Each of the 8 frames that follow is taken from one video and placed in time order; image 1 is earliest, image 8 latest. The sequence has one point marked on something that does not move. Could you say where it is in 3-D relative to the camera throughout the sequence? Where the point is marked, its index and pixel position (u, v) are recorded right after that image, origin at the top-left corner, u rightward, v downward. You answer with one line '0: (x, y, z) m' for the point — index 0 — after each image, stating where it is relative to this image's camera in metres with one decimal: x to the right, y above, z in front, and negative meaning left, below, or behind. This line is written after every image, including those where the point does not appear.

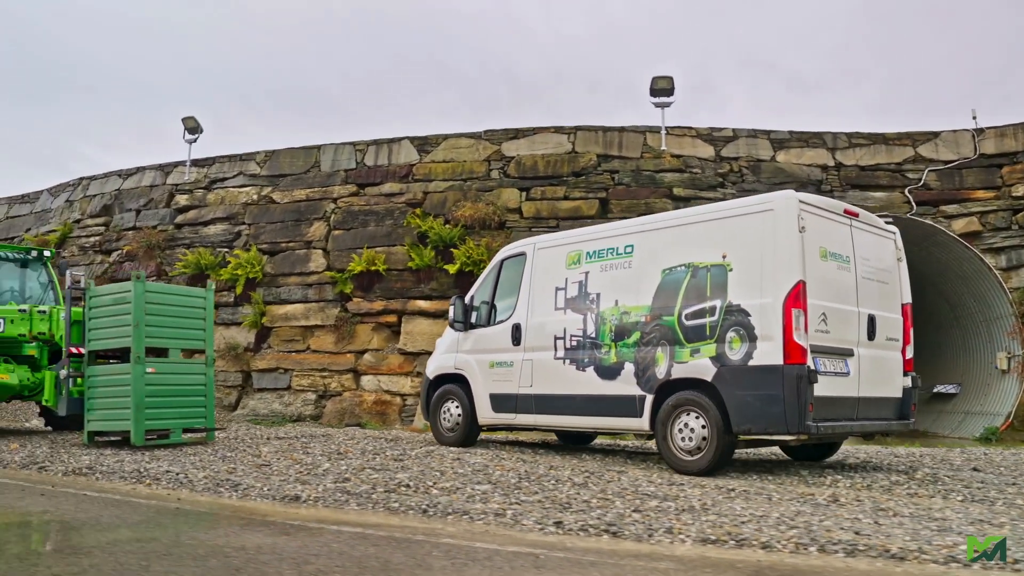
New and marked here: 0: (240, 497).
0: (-1.9, -1.5, +6.1) m
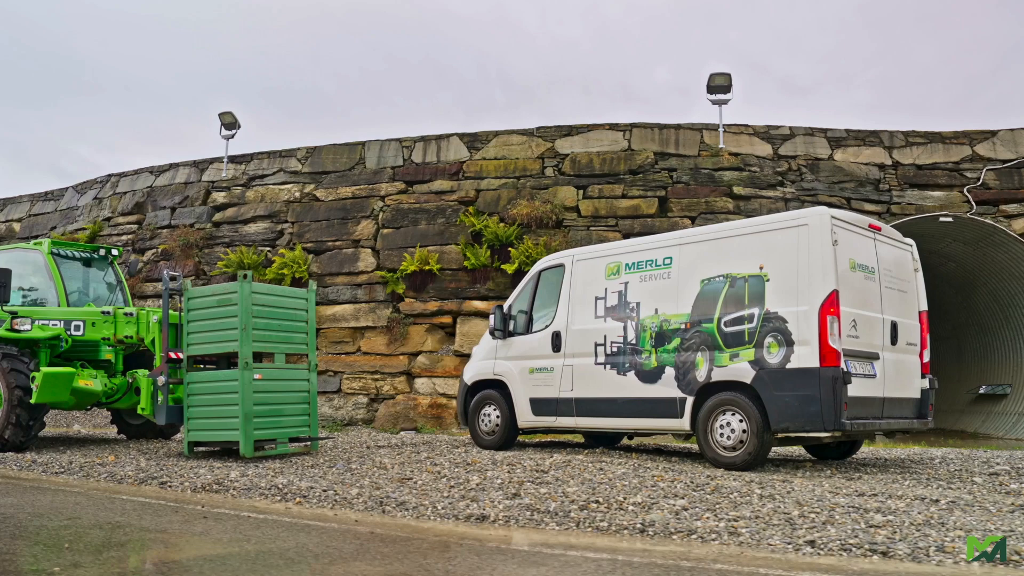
0: (-0.6, -1.5, +5.6) m
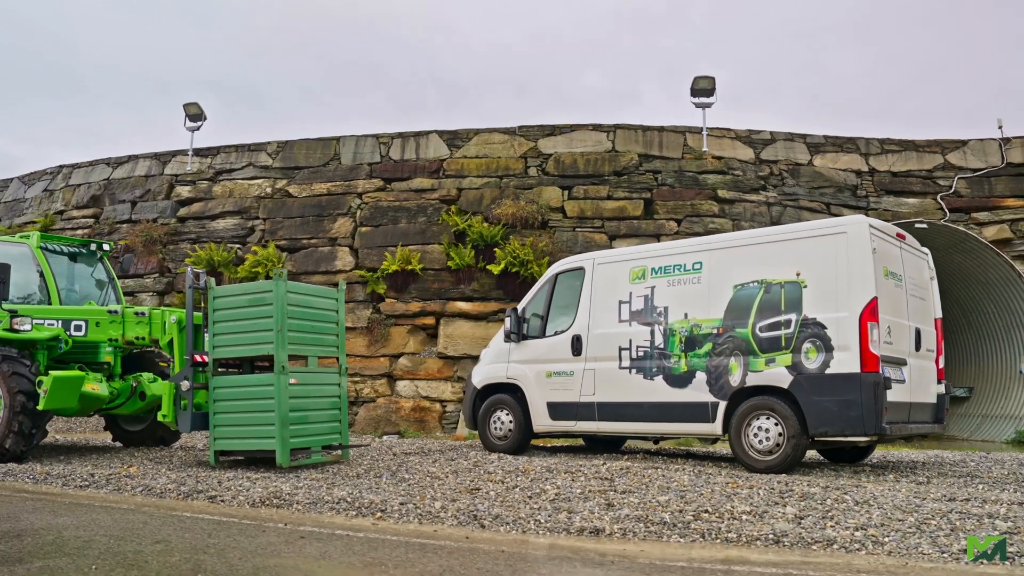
0: (+0.1, -1.5, +5.3) m
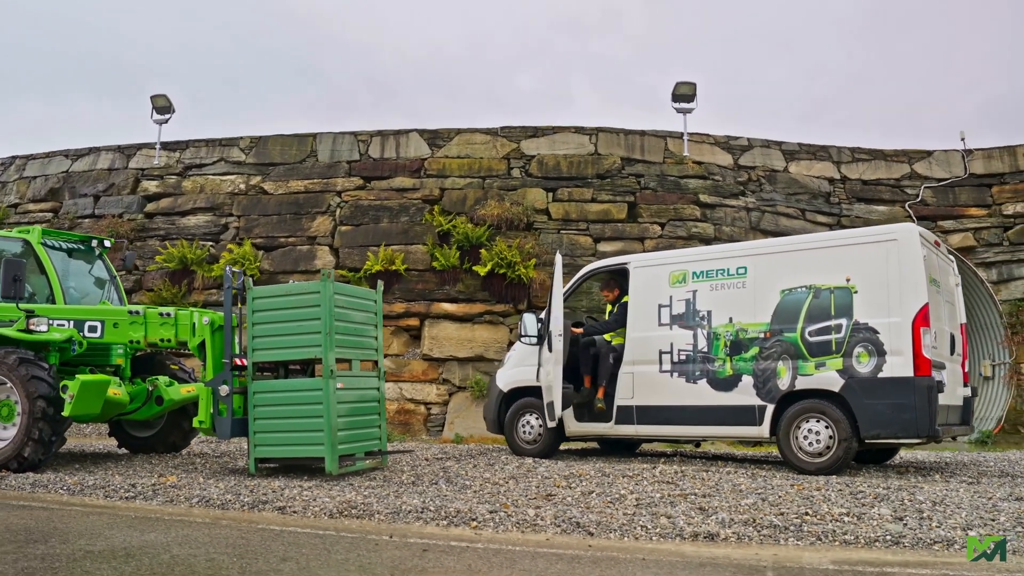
0: (+0.8, -1.5, +5.3) m
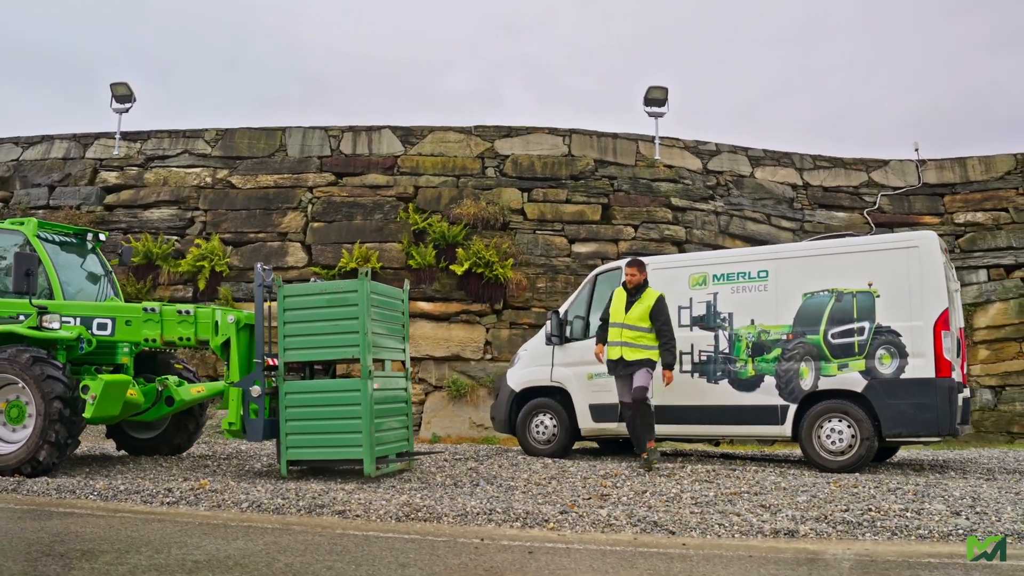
0: (+1.3, -1.5, +5.4) m
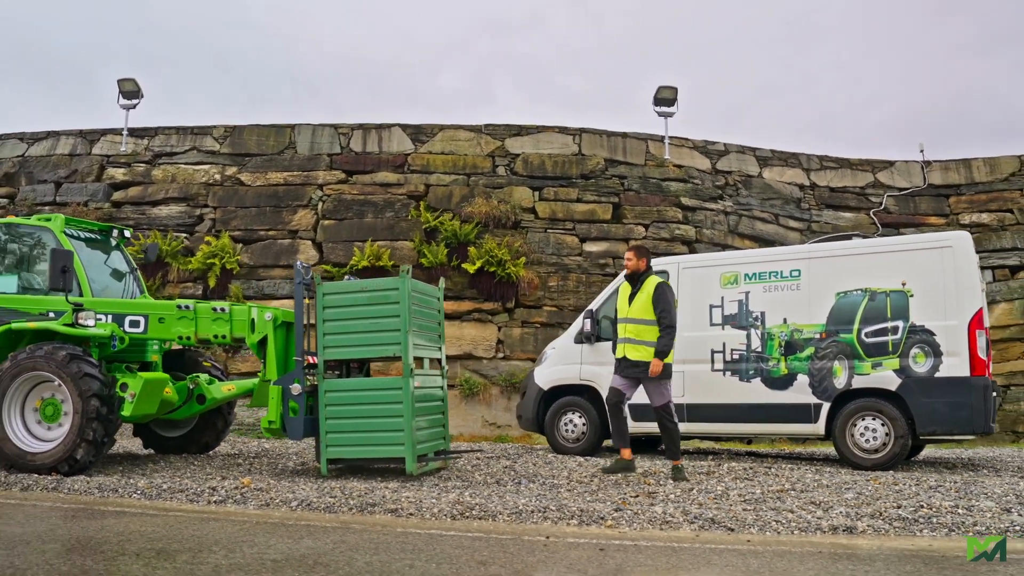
0: (+1.7, -1.5, +5.4) m
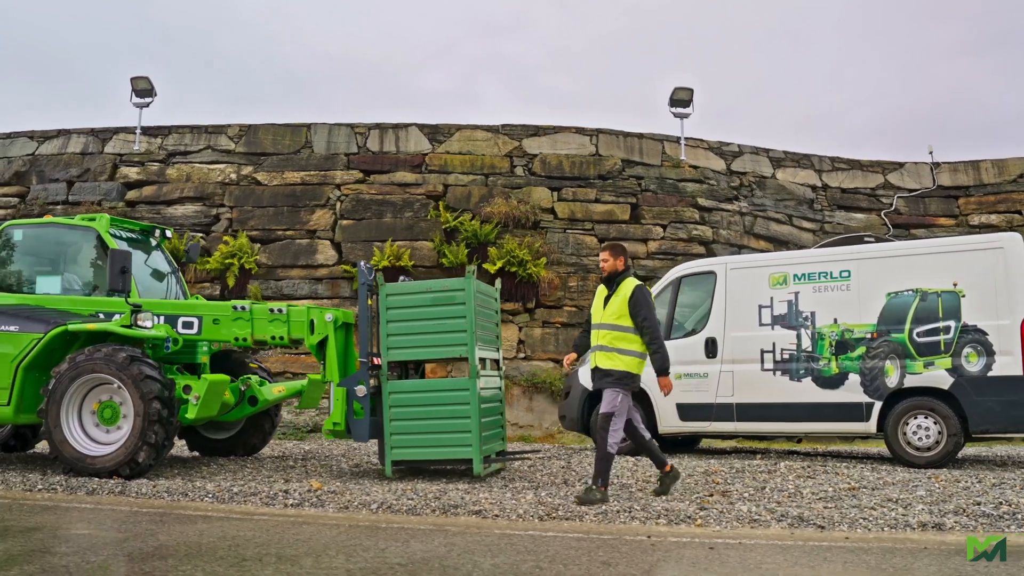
0: (+2.3, -1.5, +5.5) m
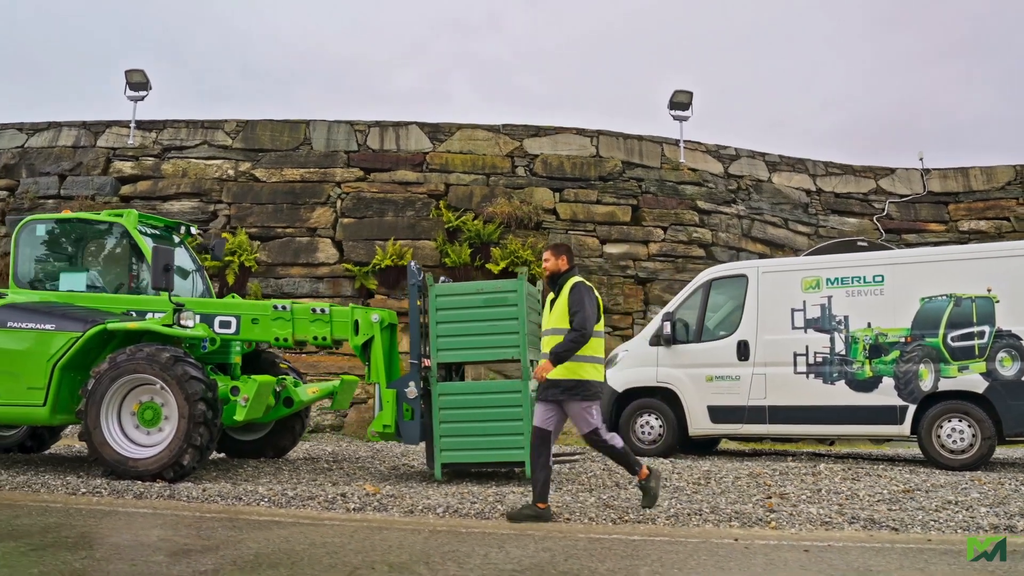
0: (+2.8, -1.6, +5.5) m
